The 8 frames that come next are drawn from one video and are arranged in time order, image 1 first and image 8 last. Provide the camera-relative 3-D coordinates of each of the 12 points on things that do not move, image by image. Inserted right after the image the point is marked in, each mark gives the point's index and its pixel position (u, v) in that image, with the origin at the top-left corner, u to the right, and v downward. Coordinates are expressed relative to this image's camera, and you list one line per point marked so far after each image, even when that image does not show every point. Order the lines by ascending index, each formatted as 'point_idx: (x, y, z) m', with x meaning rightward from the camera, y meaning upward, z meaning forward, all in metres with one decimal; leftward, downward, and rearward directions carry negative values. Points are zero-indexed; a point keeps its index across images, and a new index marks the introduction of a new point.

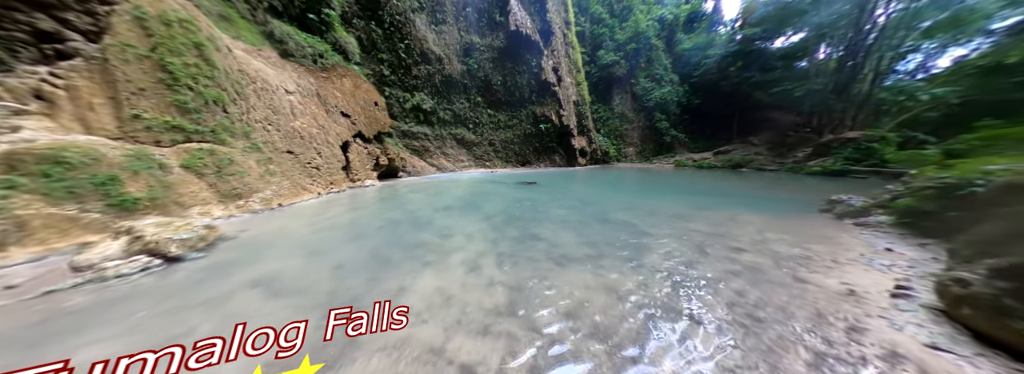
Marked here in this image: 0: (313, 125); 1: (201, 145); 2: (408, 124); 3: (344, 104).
0: (-6.8, +2.0, +6.8) m
1: (-6.9, +0.9, +4.3) m
2: (-5.9, +3.6, +11.7) m
3: (-6.8, +3.4, +8.4) m
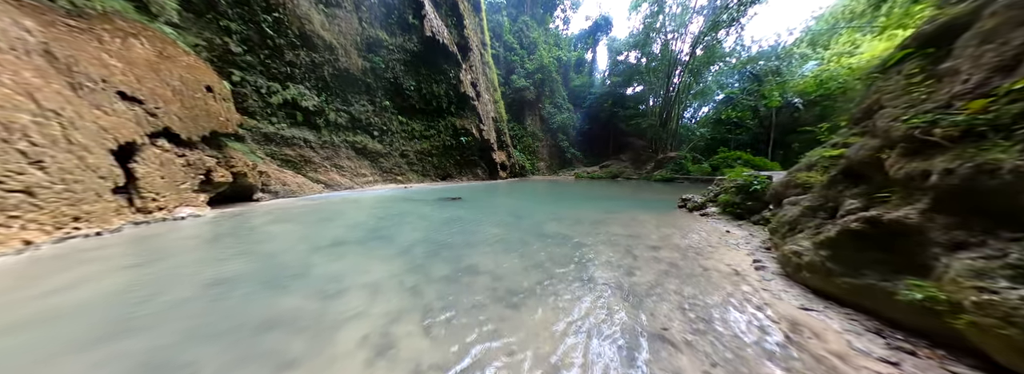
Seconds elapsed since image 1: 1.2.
0: (-8.6, +1.3, +3.5) m
1: (-7.7, +0.4, +1.1) m
2: (-9.6, +2.6, +8.5) m
3: (-9.2, +2.6, +5.0) m
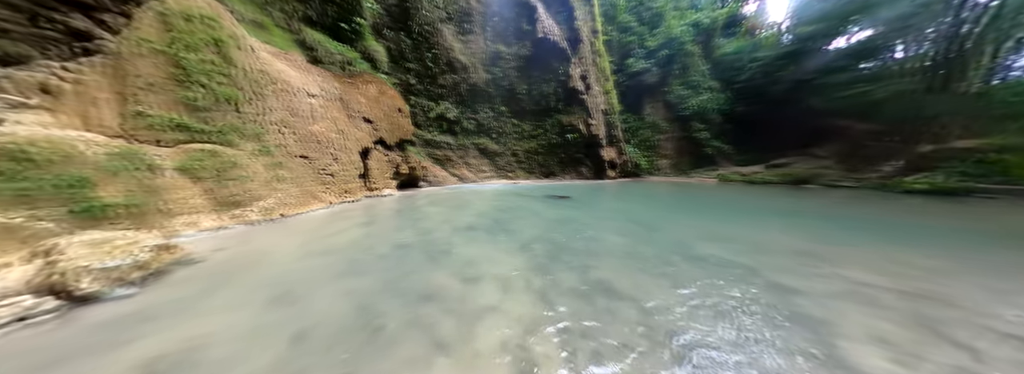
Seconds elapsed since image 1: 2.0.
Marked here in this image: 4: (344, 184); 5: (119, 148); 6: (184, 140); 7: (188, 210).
0: (-5.8, +1.7, +6.5) m
1: (-6.1, +0.8, +4.0) m
2: (-4.5, +3.0, +11.4) m
3: (-5.7, +3.0, +8.2) m
4: (-5.5, 0.0, +6.6) m
5: (-6.1, +0.6, +3.1) m
6: (-6.3, +0.9, +3.9) m
7: (-5.6, -0.4, +3.5) m
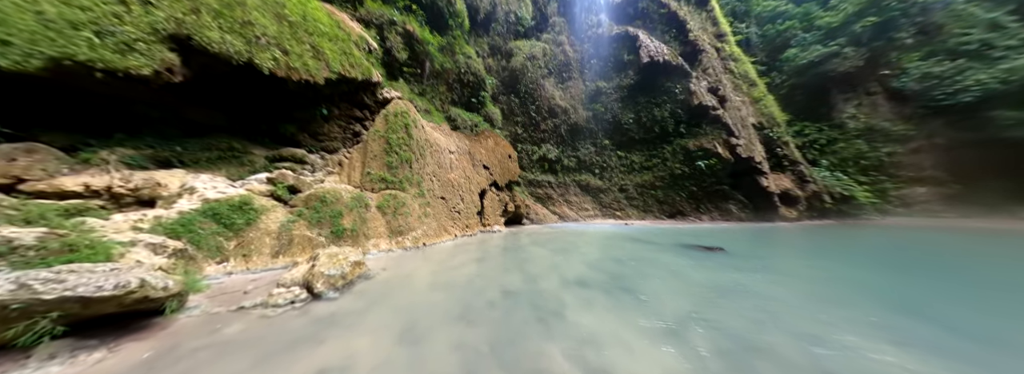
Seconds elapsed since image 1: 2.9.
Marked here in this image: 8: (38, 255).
0: (-2.2, +0.3, +8.2) m
1: (-3.6, -0.2, +5.9) m
2: (+1.3, +0.8, +12.1) m
3: (-1.2, +1.3, +9.8) m
4: (-1.8, -1.3, +7.8) m
5: (-4.0, -0.2, +5.1) m
6: (-3.8, 0.0, +5.9) m
7: (-3.4, -1.2, +5.1) m
8: (-3.9, -0.6, +1.7) m
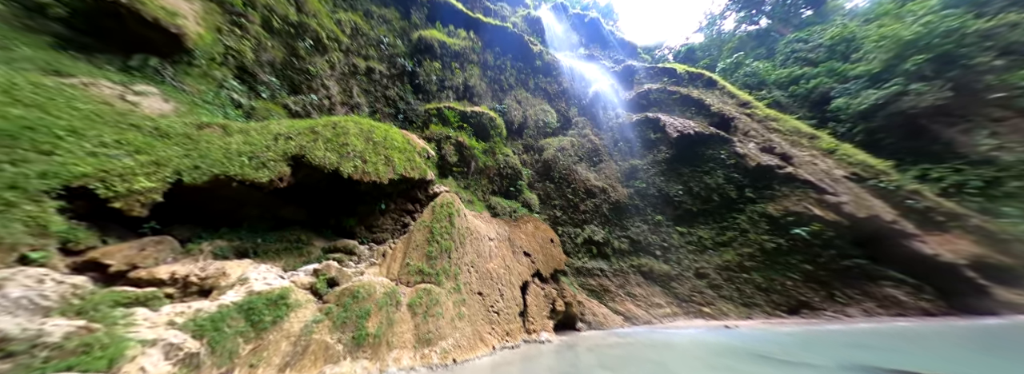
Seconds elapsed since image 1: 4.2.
0: (-0.5, -2.9, +7.4) m
1: (-2.3, -2.5, +5.4) m
2: (+3.6, -3.7, +10.6) m
3: (+0.7, -2.5, +9.1) m
4: (-0.1, -4.2, +6.3) m
5: (-2.8, -2.3, +4.7) m
6: (-2.5, -2.5, +5.4) m
7: (-2.2, -3.1, +4.2) m
8: (-3.3, -1.2, +1.4) m
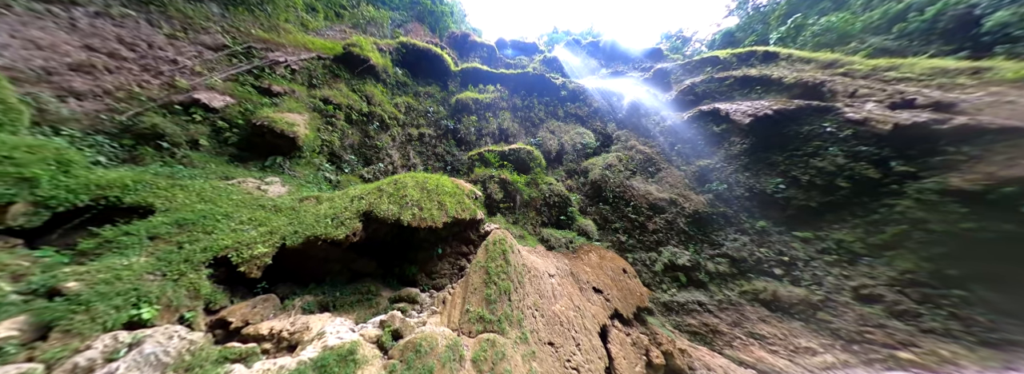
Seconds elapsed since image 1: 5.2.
0: (+1.7, -3.7, +6.4) m
1: (-0.5, -3.4, +4.8) m
2: (+6.4, -4.2, +8.5) m
3: (+3.1, -3.4, +7.9) m
4: (+2.0, -4.7, +5.0) m
5: (-1.2, -3.1, +4.3) m
6: (-0.8, -3.4, +4.9) m
7: (-0.6, -3.7, +3.5) m
8: (-2.6, -1.6, +1.5) m
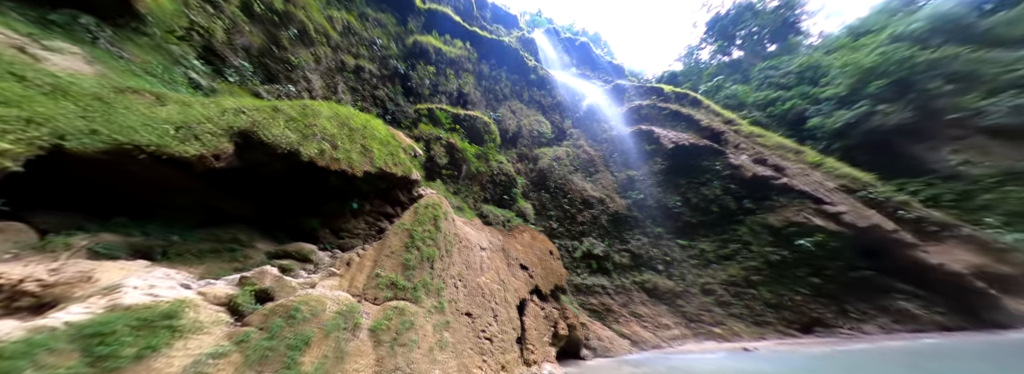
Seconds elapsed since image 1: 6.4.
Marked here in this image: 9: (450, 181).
0: (-0.6, -2.9, +6.3) m
1: (-2.3, -2.4, +4.3) m
2: (+3.3, -4.1, +9.7) m
3: (+0.5, -2.8, +8.1) m
4: (-0.2, -4.1, +5.2) m
5: (-2.8, -2.0, +3.6) m
6: (-2.5, -2.3, +4.3) m
7: (-2.1, -2.8, +3.0) m
8: (-3.1, -0.6, +0.4) m
9: (-2.6, +0.2, +8.8) m
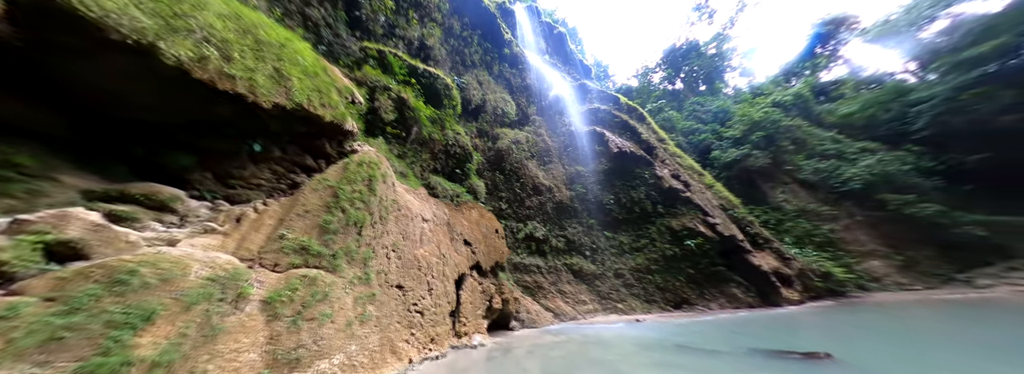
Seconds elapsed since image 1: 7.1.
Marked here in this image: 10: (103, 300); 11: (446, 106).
0: (-2.4, -2.0, +6.0) m
1: (-3.4, -1.4, +3.6) m
2: (+0.5, -3.3, +10.2) m
3: (-1.7, -1.8, +8.0) m
4: (-1.9, -3.4, +5.1) m
5: (-3.7, -1.1, +2.8) m
6: (-3.6, -1.3, +3.6) m
7: (-3.0, -2.0, +2.4) m
8: (-3.1, 0.0, -0.4) m
9: (-4.3, +1.7, +7.7) m
10: (-3.6, -1.0, +1.9) m
11: (-3.2, +3.9, +10.1) m
